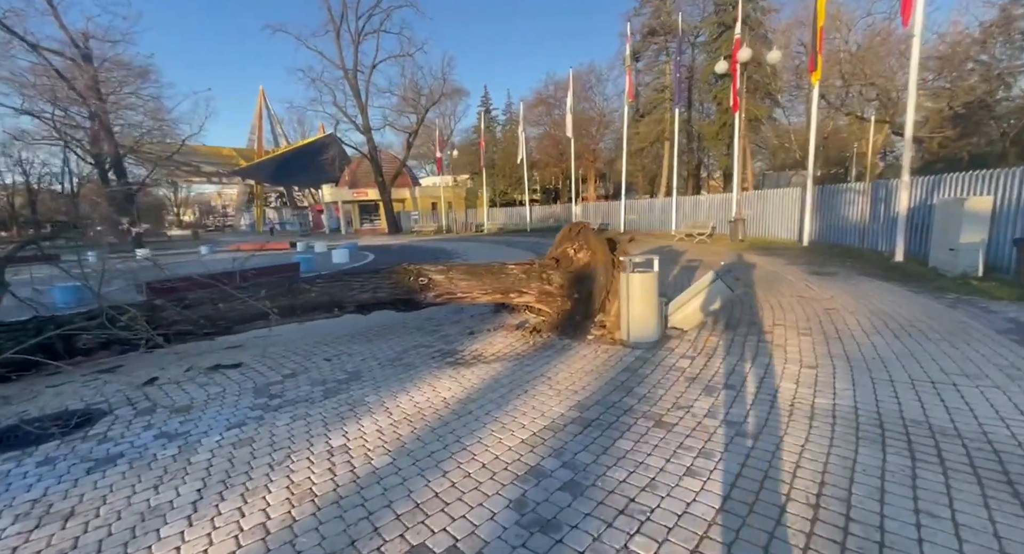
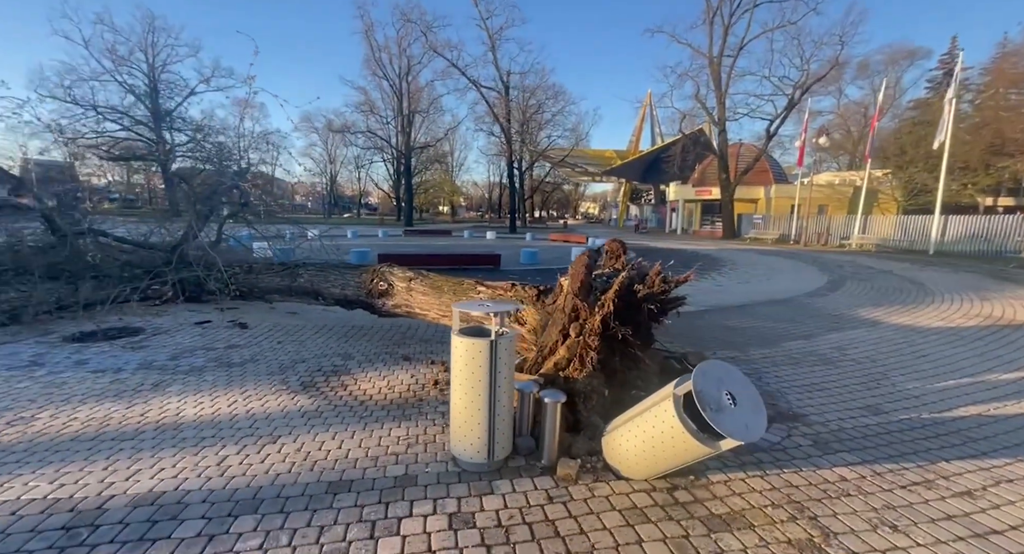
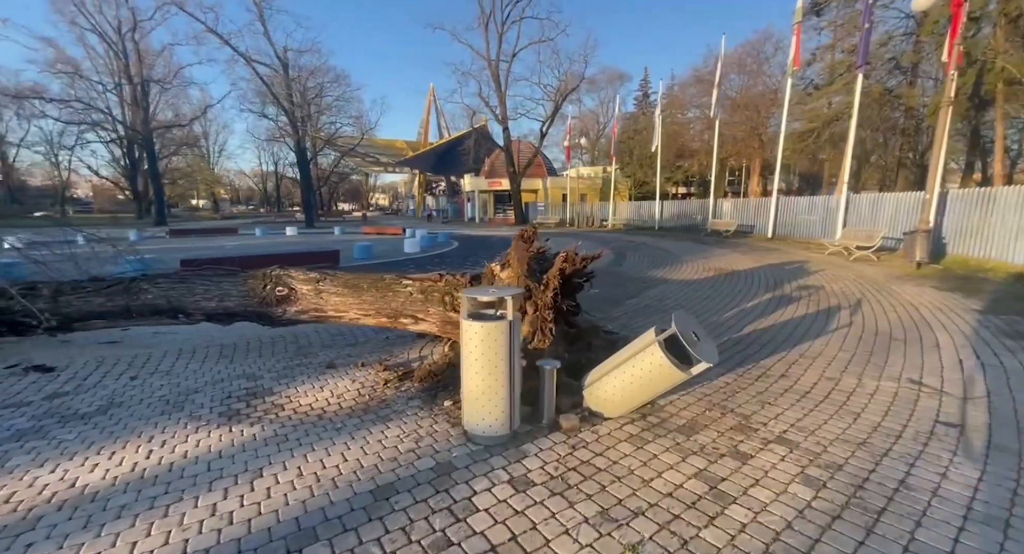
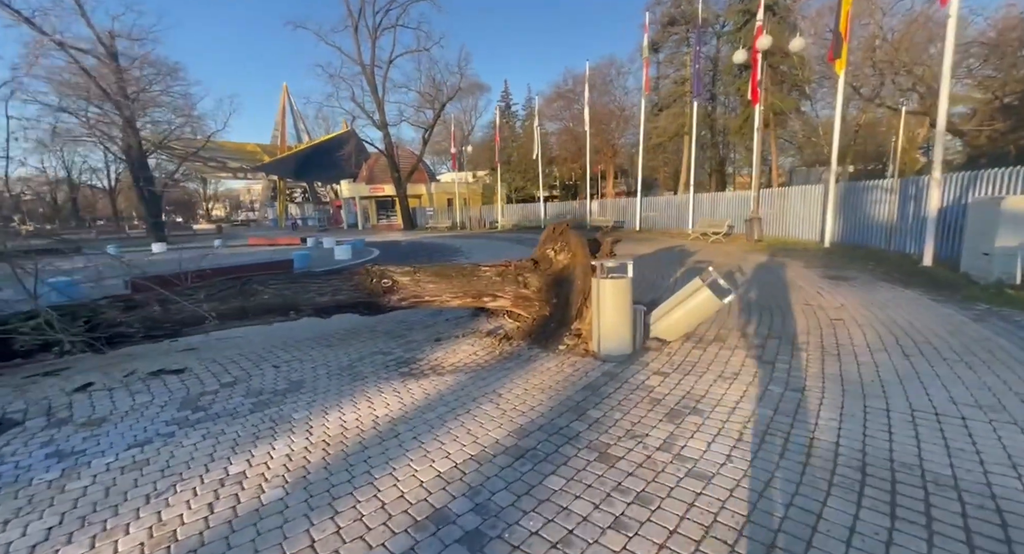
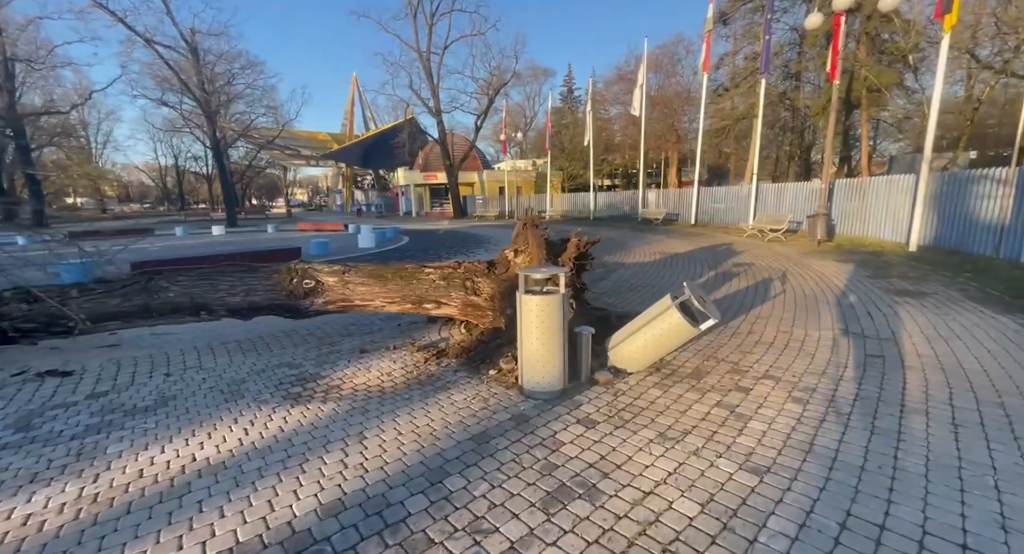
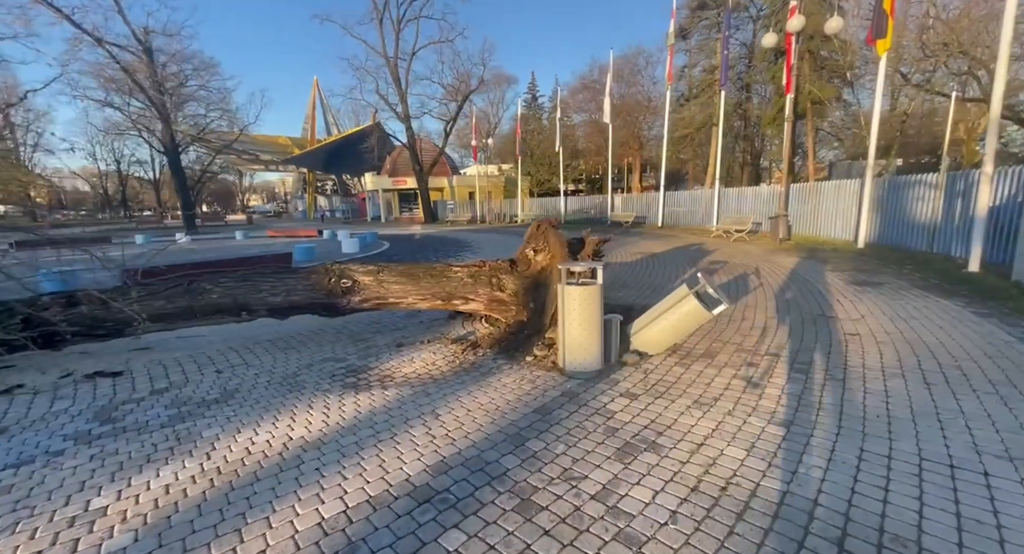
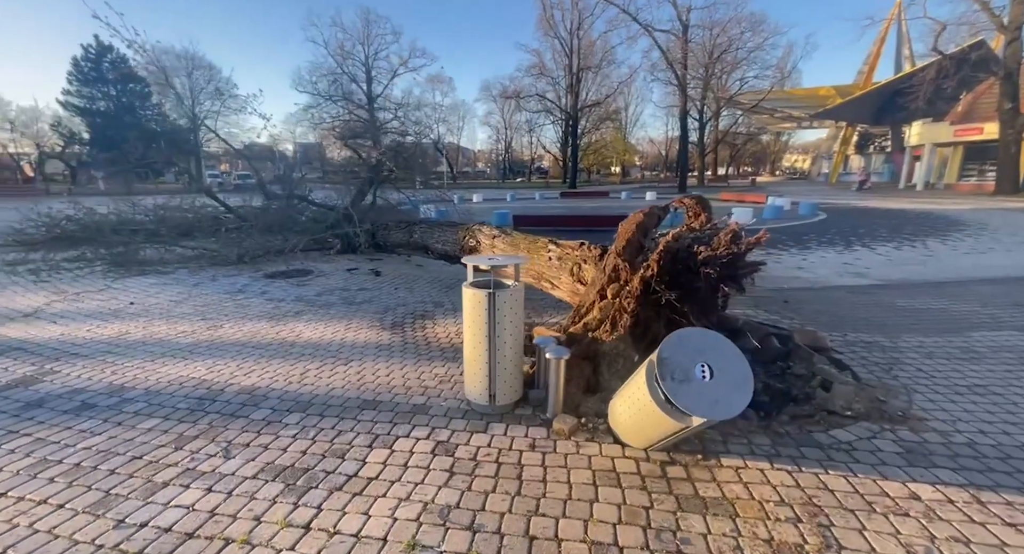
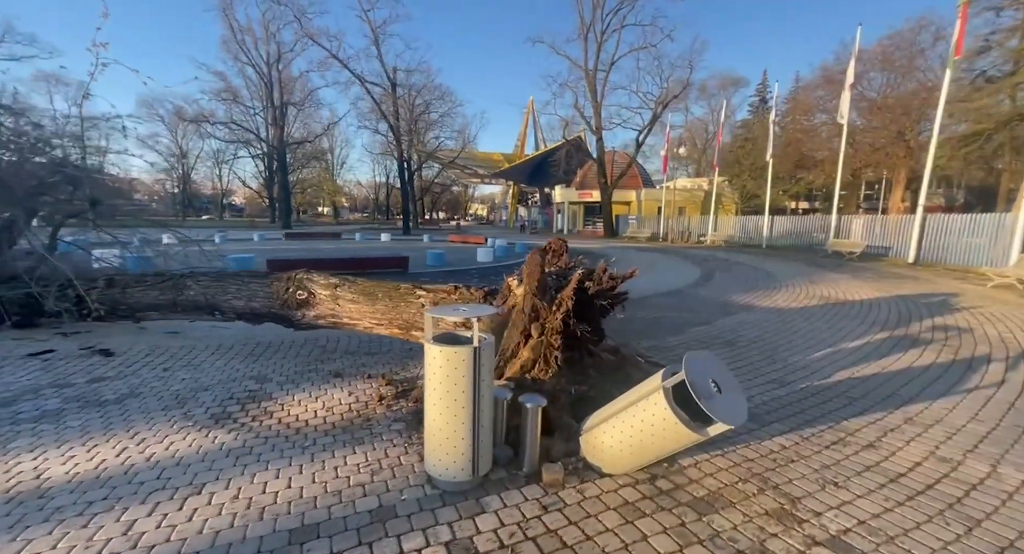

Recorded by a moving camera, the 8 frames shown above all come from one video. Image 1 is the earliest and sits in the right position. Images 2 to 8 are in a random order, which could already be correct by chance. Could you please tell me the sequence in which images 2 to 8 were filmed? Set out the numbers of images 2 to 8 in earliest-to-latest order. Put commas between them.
4, 6, 5, 3, 8, 2, 7
